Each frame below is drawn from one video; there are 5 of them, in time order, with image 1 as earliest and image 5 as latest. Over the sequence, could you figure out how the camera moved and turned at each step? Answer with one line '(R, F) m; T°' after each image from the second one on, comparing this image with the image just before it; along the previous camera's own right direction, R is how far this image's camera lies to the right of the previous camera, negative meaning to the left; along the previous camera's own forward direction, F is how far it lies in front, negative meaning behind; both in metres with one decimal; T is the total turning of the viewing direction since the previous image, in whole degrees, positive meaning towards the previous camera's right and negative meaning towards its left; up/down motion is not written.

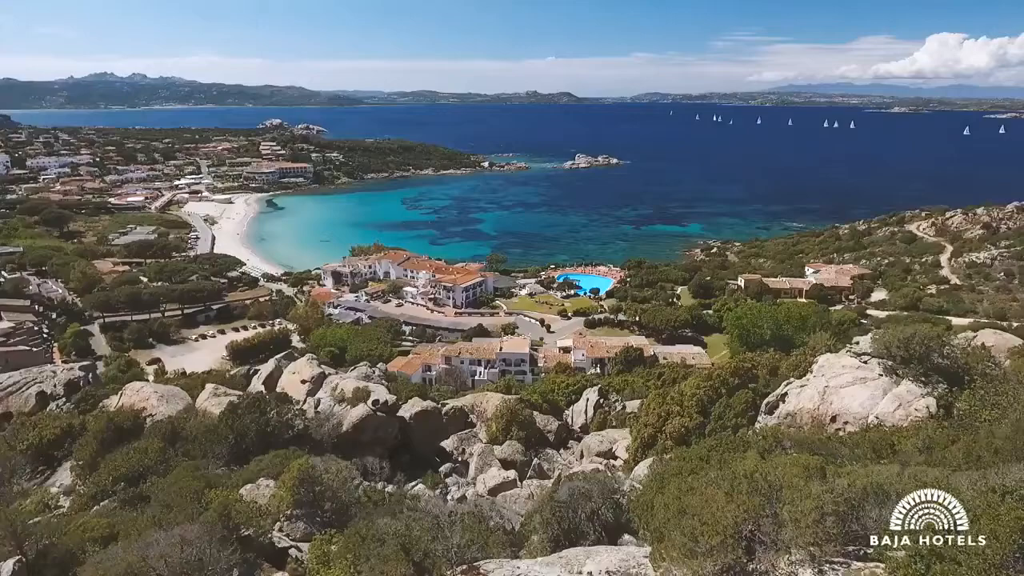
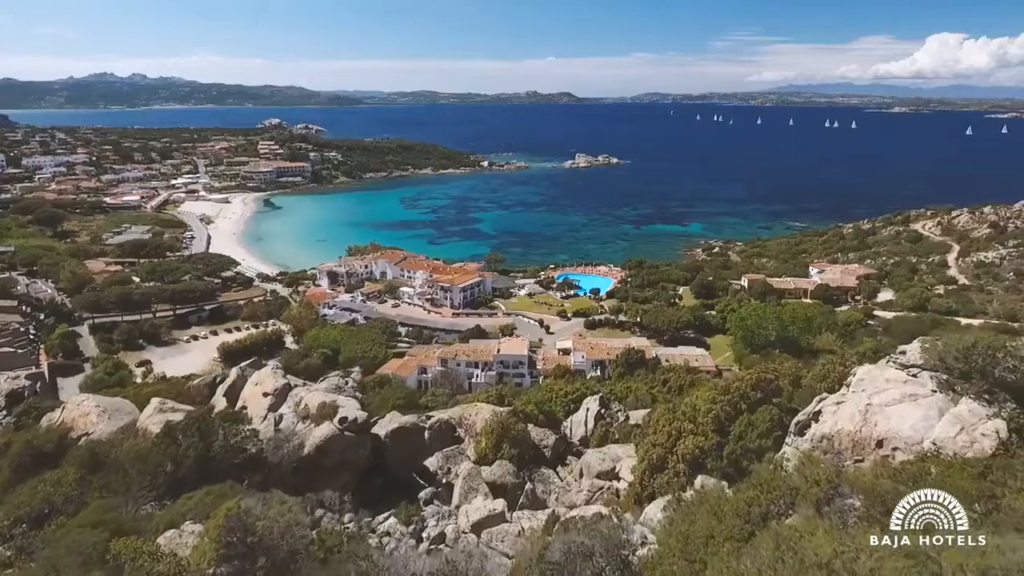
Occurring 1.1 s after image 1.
(+0.1, +1.0) m; 0°
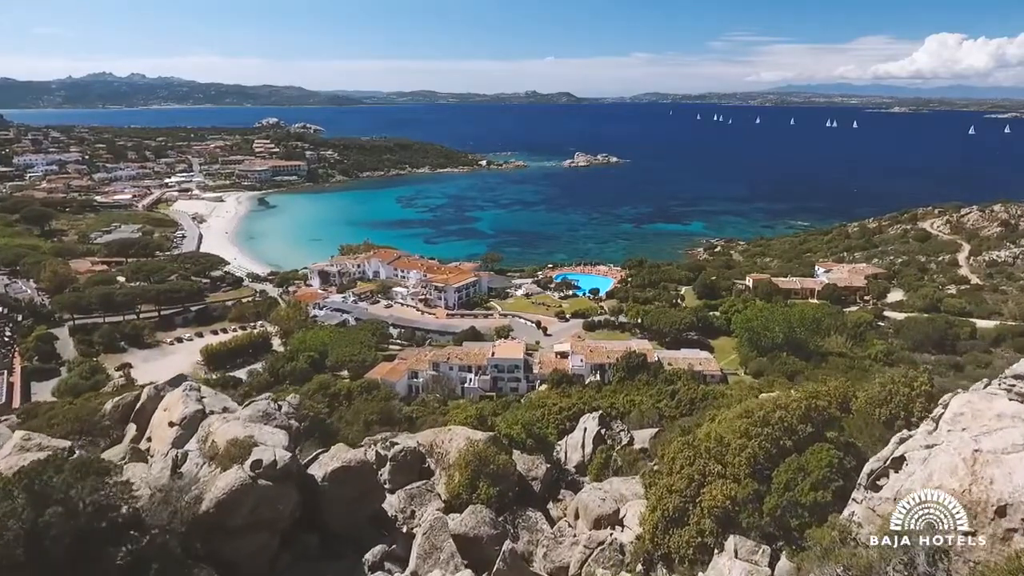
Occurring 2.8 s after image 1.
(+0.2, +1.6) m; 0°
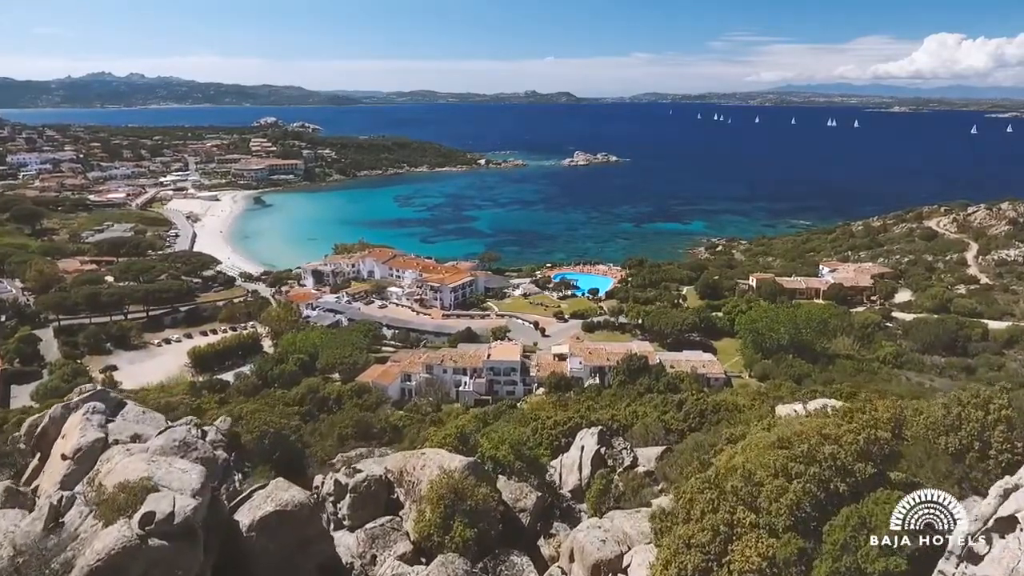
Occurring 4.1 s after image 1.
(+0.2, +1.1) m; 0°
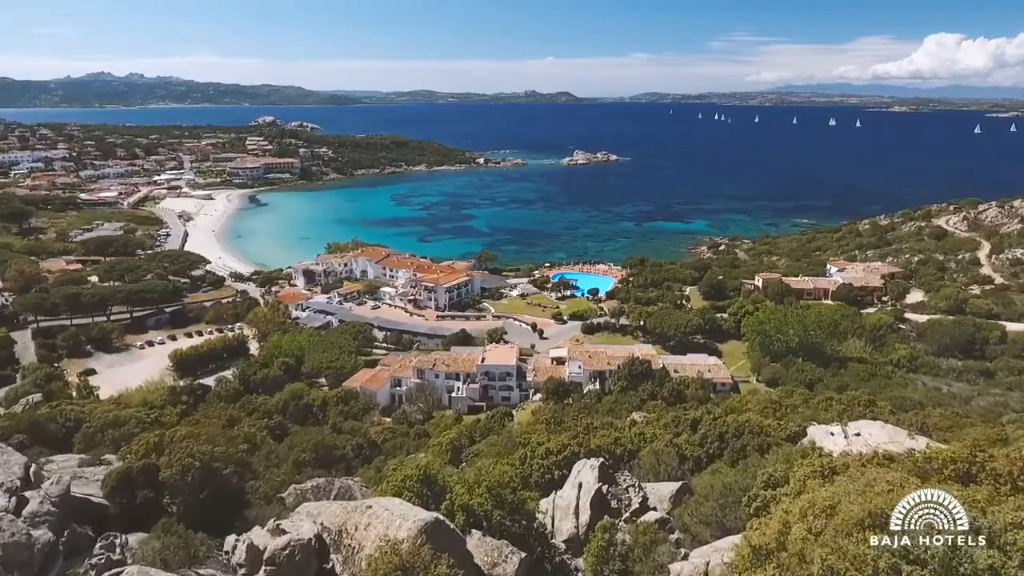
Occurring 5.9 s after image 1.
(+0.2, +1.6) m; 0°
